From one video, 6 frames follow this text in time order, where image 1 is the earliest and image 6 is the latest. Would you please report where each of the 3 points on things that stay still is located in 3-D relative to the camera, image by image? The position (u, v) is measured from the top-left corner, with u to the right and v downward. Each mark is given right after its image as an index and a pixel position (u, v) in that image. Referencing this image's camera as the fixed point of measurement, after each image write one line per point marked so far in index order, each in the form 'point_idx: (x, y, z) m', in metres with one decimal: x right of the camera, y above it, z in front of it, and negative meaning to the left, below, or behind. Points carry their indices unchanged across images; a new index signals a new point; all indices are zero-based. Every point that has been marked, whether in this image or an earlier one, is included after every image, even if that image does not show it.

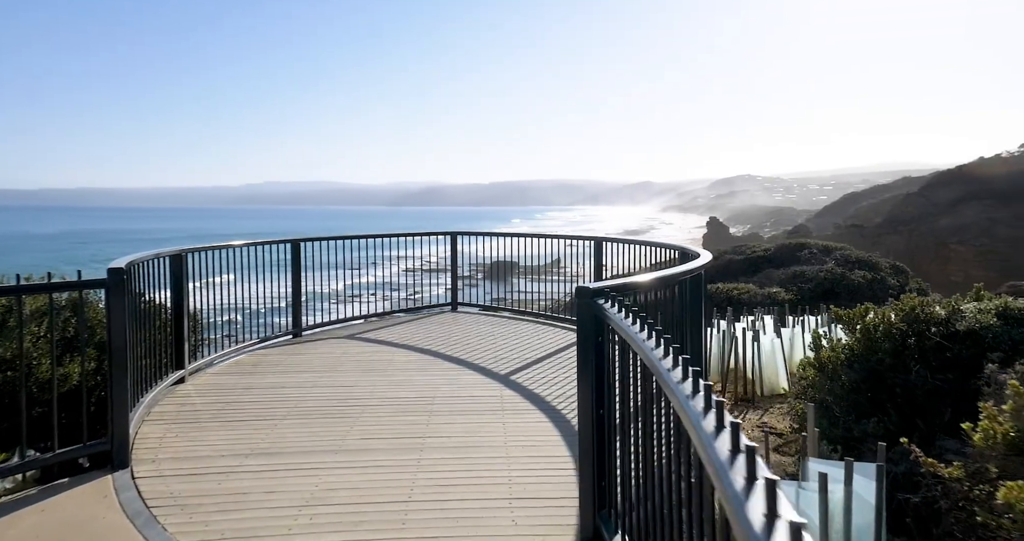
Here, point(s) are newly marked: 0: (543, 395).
0: (+0.2, -0.9, +4.6) m
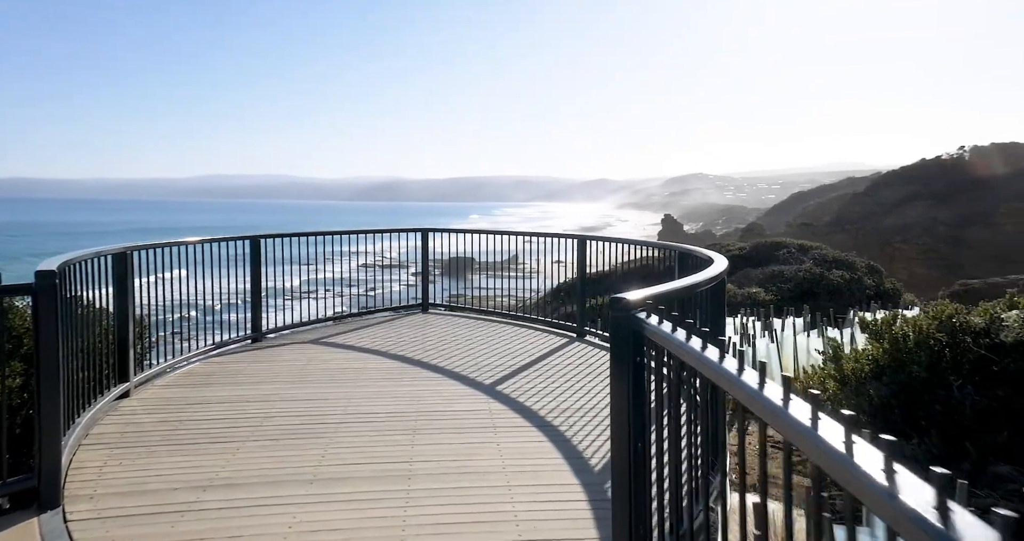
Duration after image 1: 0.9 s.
0: (+0.1, -0.9, +4.2) m
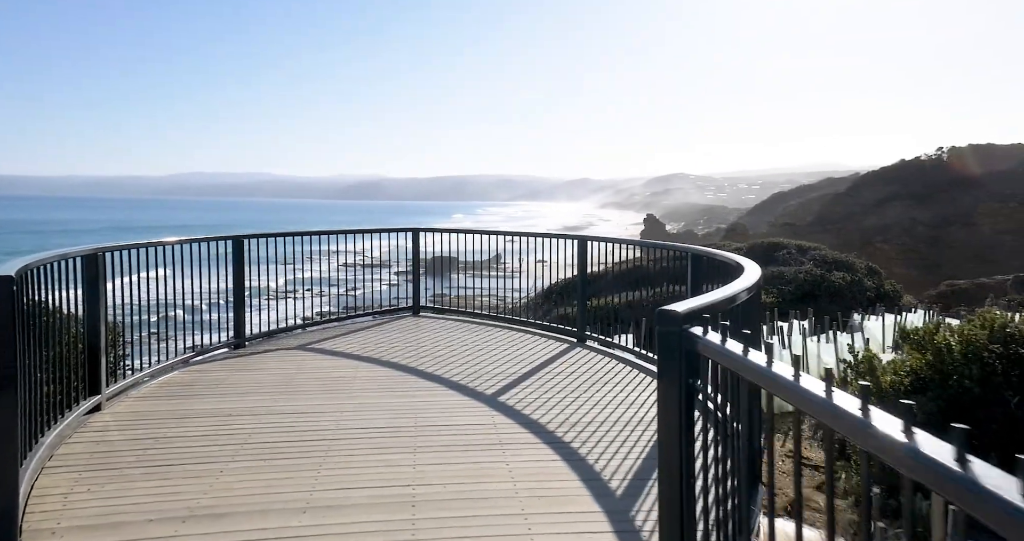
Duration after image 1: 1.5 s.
0: (+0.2, -0.9, +3.9) m
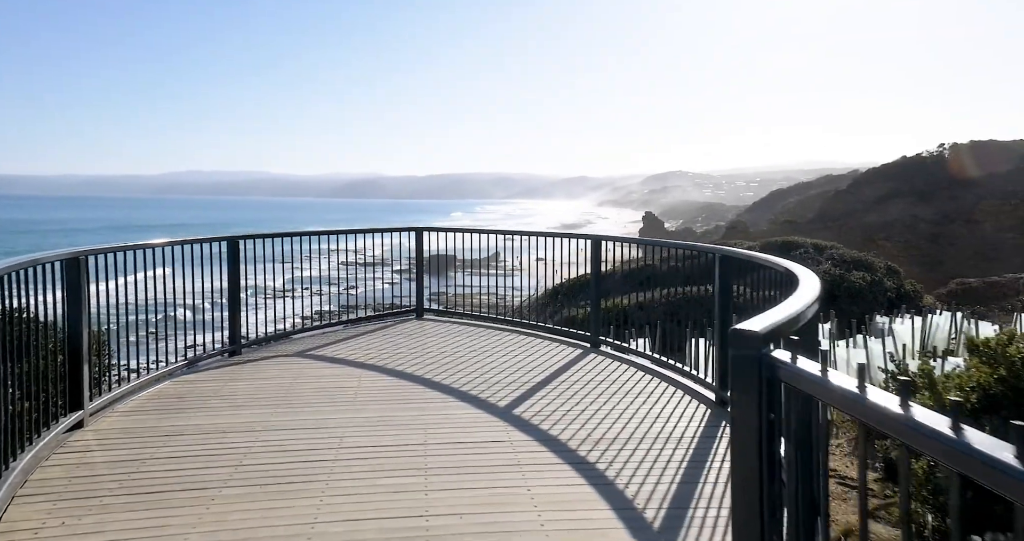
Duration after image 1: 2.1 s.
0: (+0.3, -1.0, +3.6) m
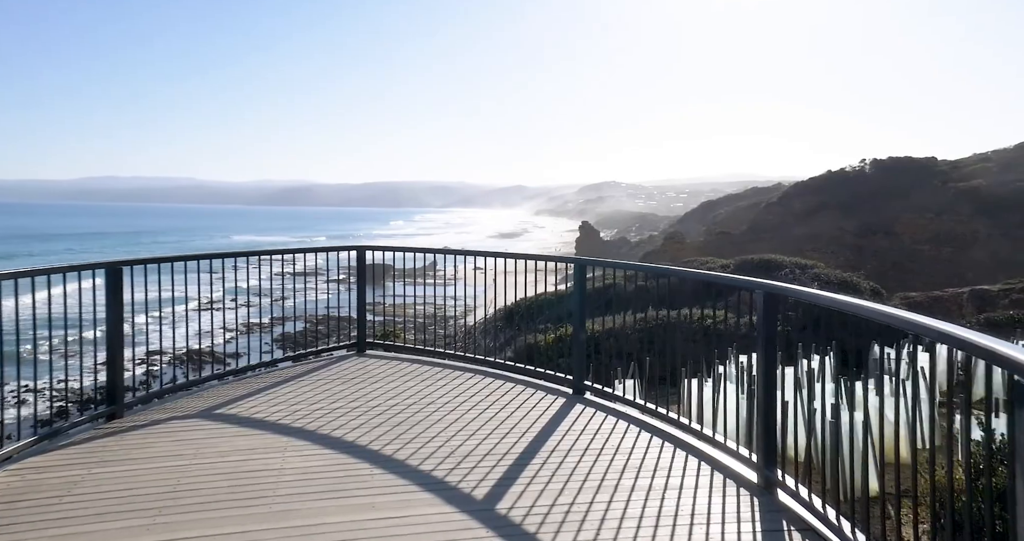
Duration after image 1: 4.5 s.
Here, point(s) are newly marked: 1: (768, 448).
0: (+0.2, -1.2, +2.5) m
1: (+1.3, -0.9, +3.2) m
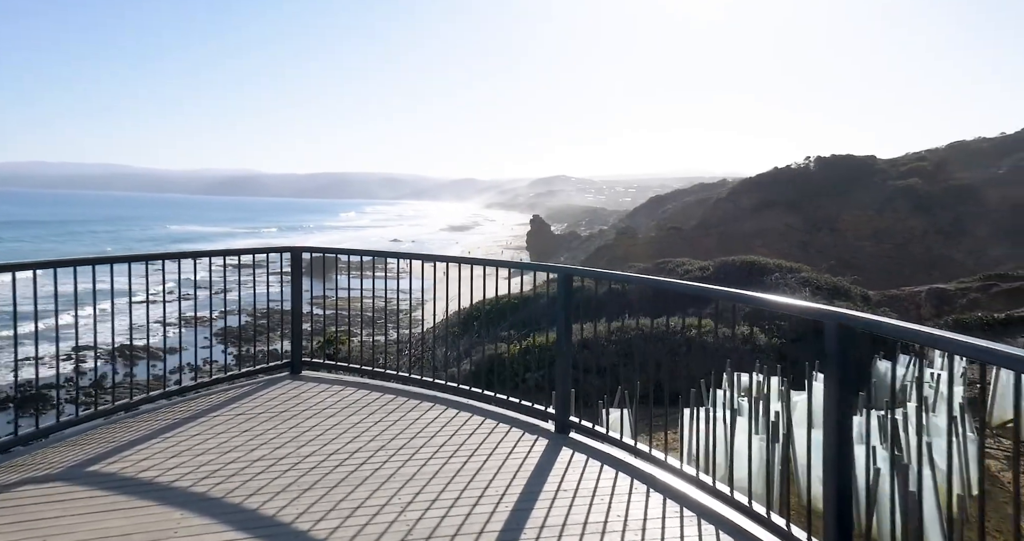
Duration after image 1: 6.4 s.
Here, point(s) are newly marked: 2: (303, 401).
0: (+0.2, -1.3, +1.6) m
1: (+1.2, -1.0, +2.3) m
2: (-1.5, -1.0, +4.7) m
